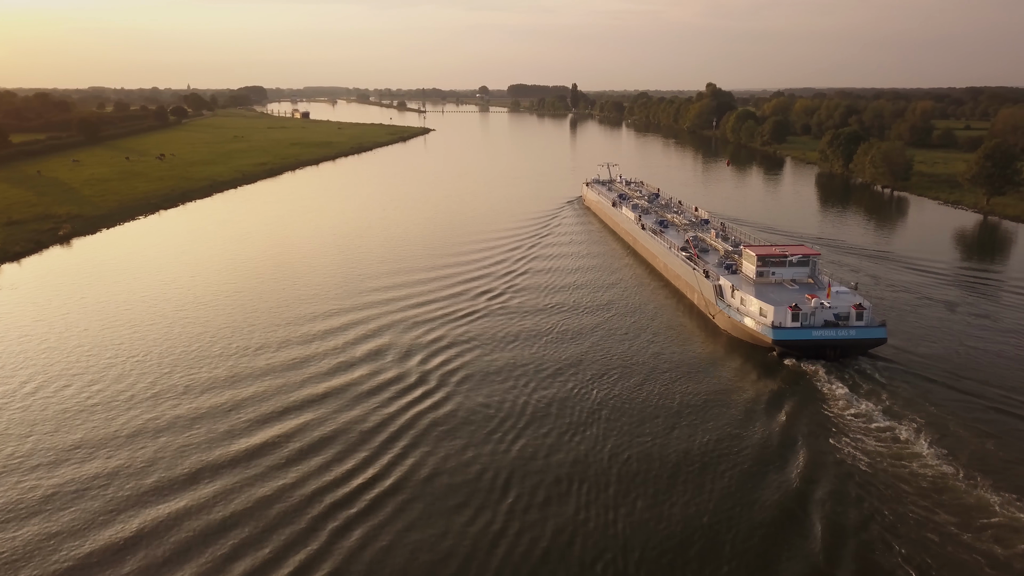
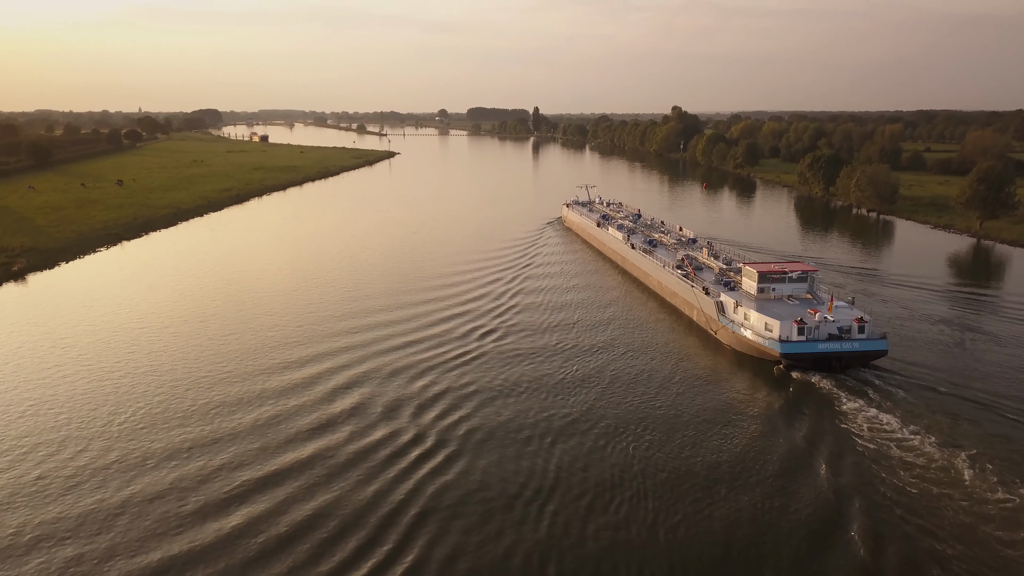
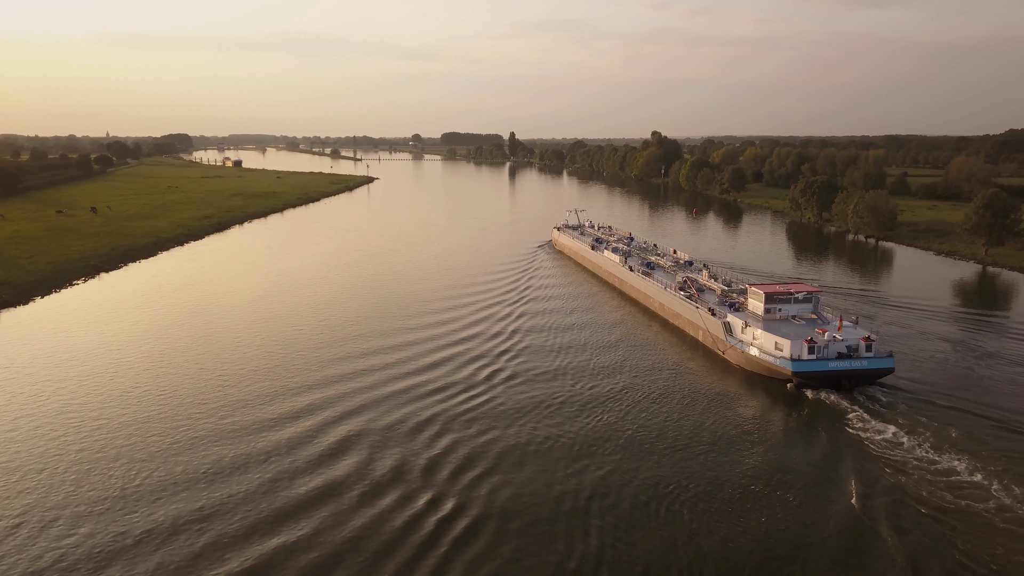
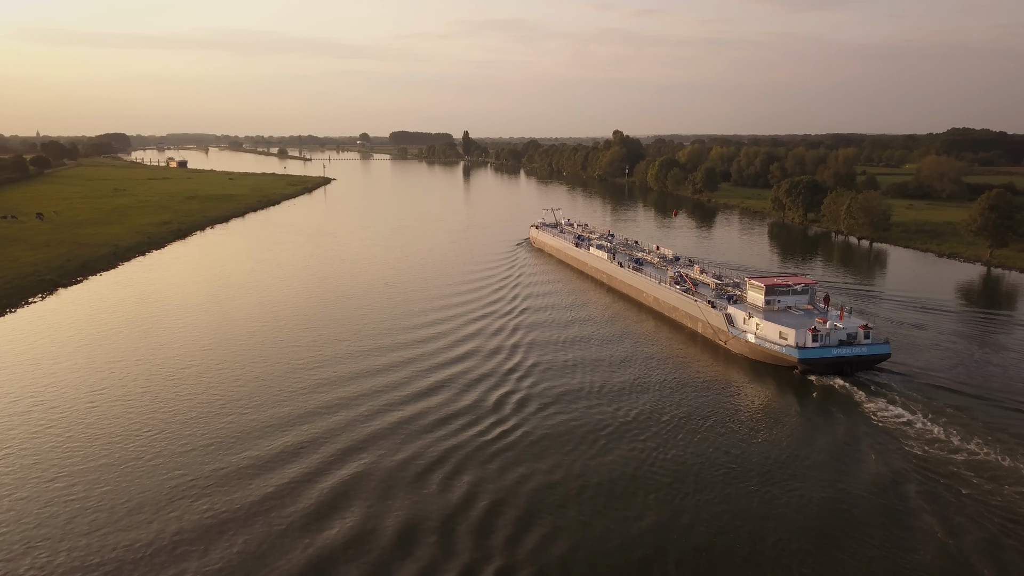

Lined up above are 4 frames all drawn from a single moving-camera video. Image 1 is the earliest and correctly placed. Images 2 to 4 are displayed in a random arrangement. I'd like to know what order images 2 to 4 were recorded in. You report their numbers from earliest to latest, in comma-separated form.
2, 3, 4
